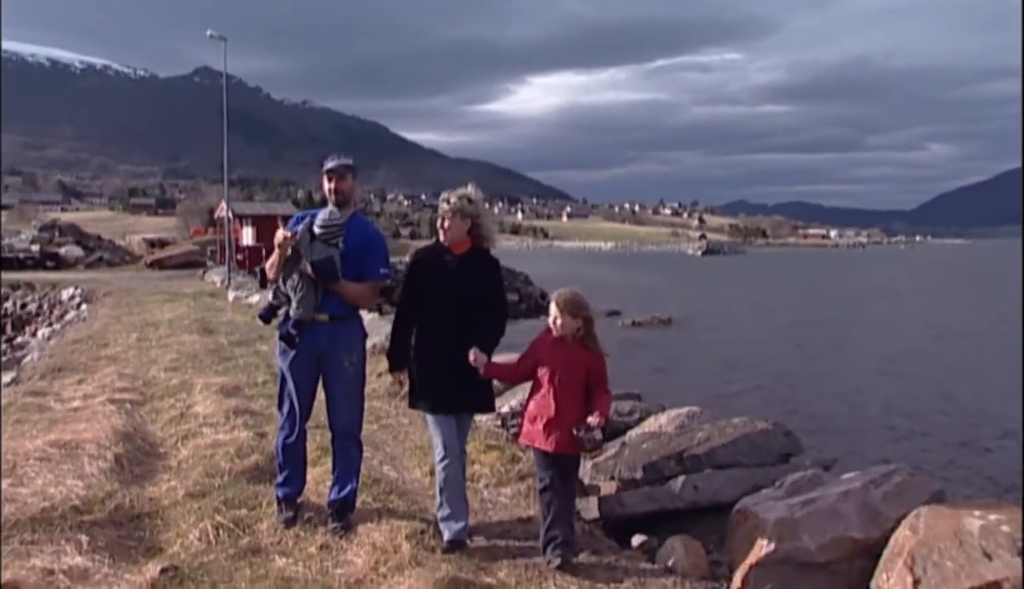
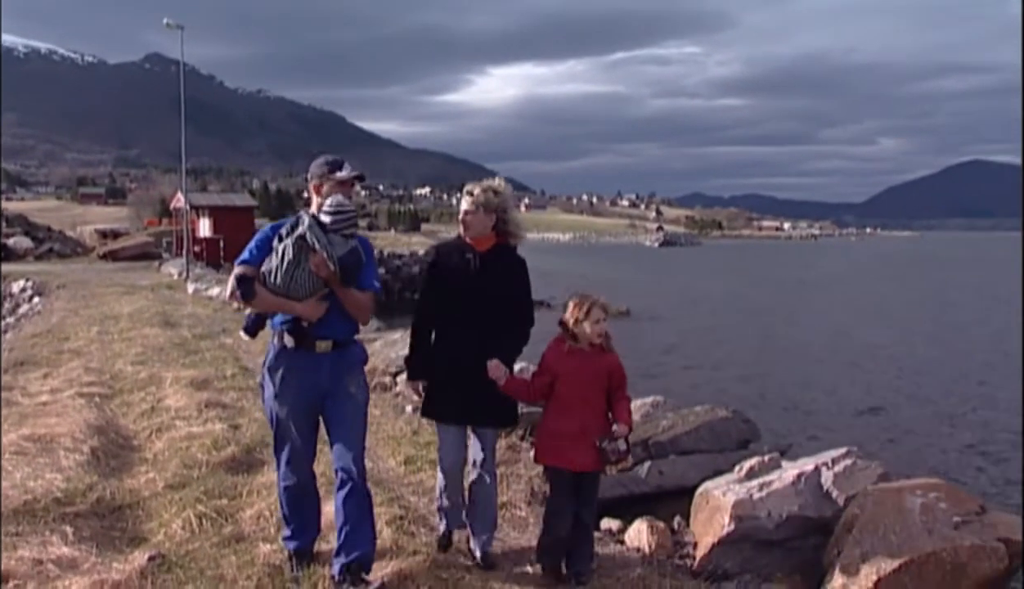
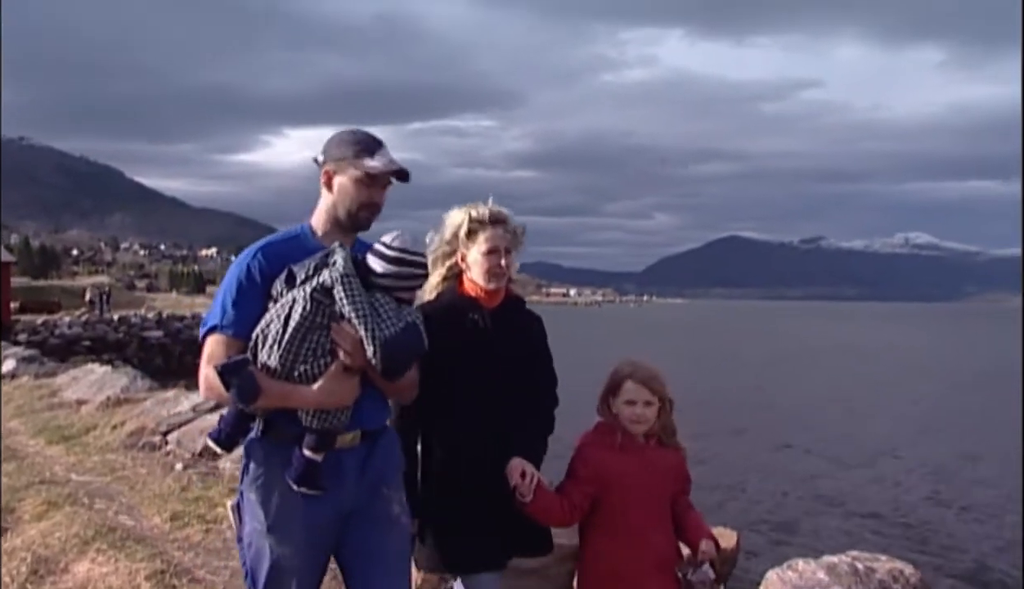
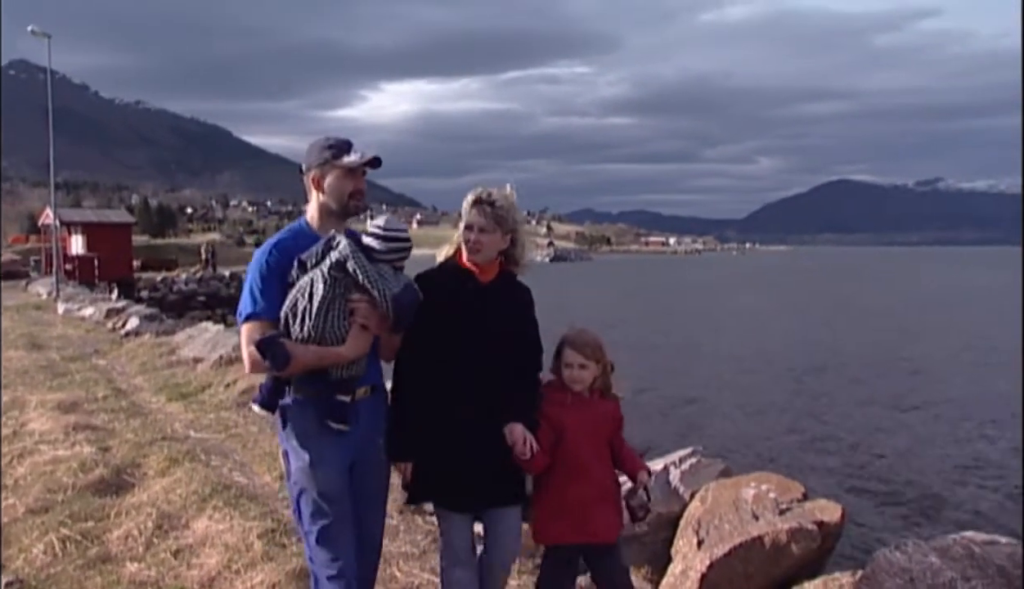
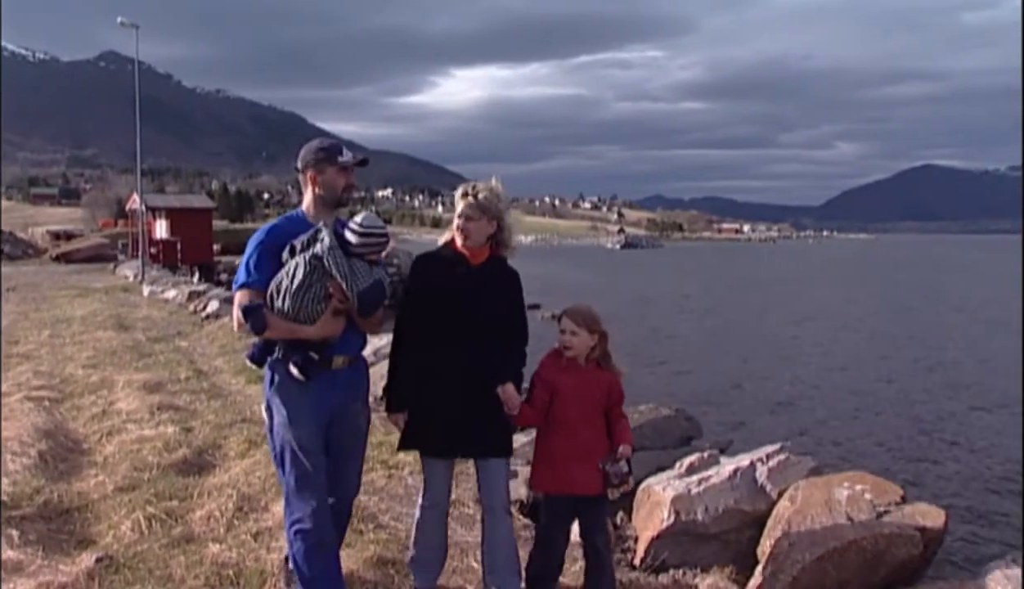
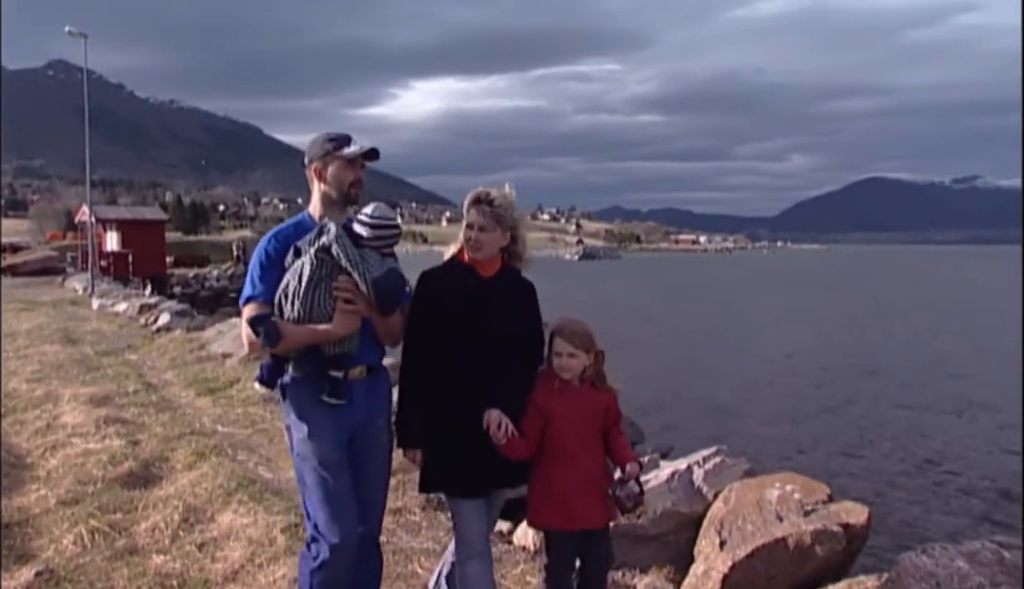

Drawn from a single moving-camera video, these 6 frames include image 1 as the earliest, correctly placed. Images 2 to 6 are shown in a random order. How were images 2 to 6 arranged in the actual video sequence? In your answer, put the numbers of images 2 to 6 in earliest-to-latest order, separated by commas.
2, 5, 6, 4, 3
